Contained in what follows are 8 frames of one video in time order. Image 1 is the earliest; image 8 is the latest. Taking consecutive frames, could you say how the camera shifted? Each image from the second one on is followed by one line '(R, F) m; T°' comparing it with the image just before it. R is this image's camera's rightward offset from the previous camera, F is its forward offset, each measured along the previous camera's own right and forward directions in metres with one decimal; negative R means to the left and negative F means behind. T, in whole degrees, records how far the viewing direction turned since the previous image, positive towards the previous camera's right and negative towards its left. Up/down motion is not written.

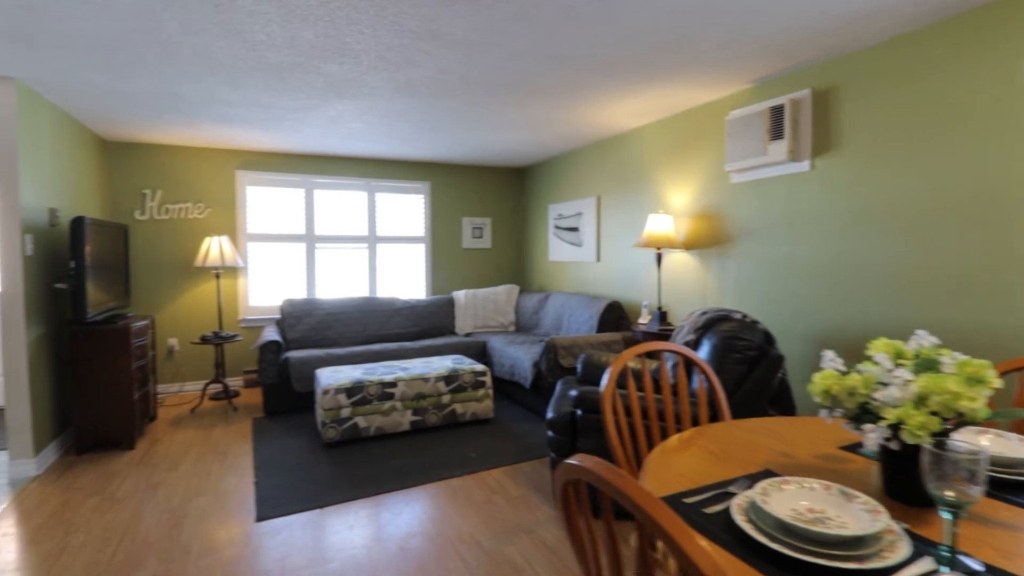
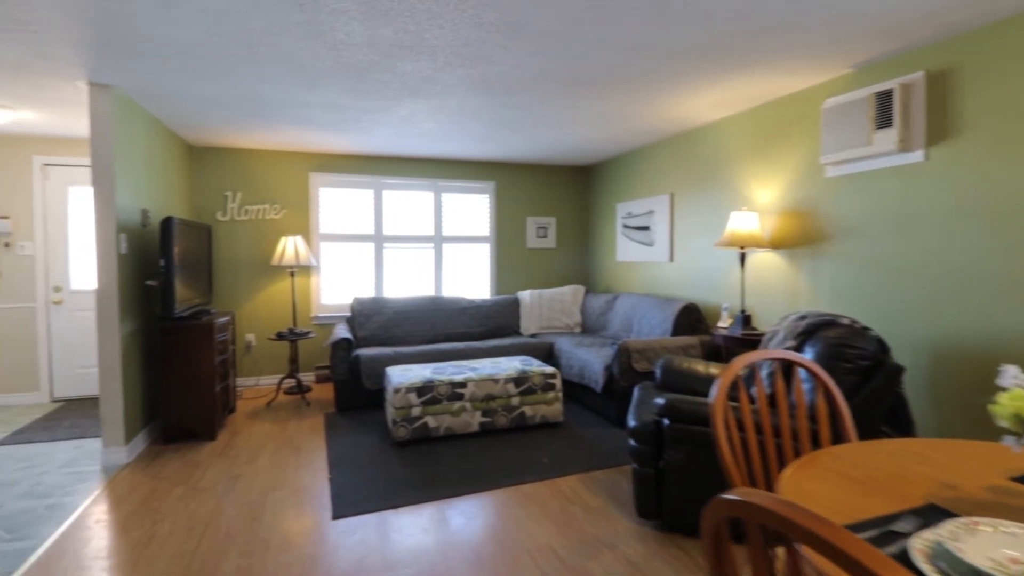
(-0.1, +0.1) m; -6°
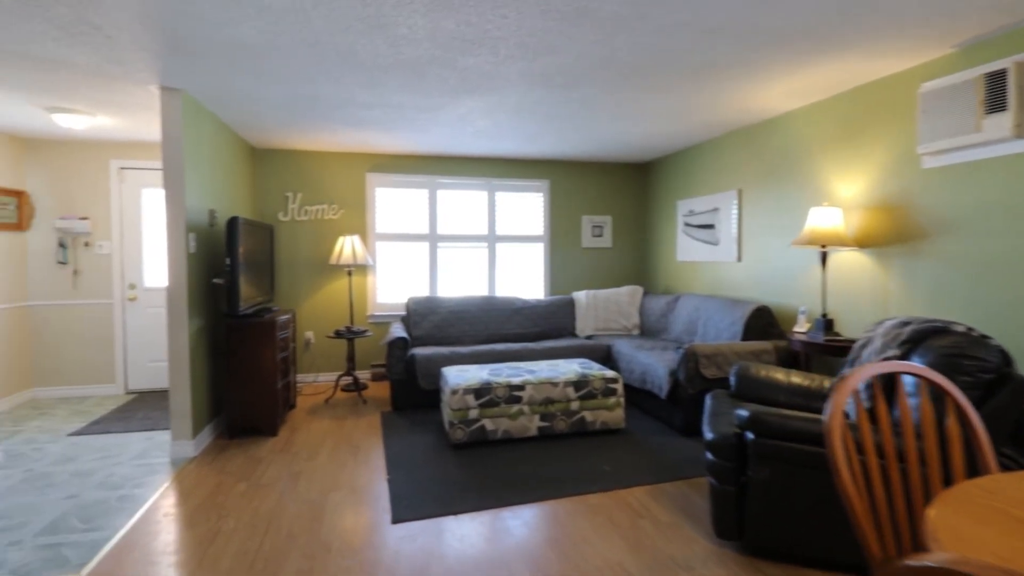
(-0.1, +0.1) m; -5°
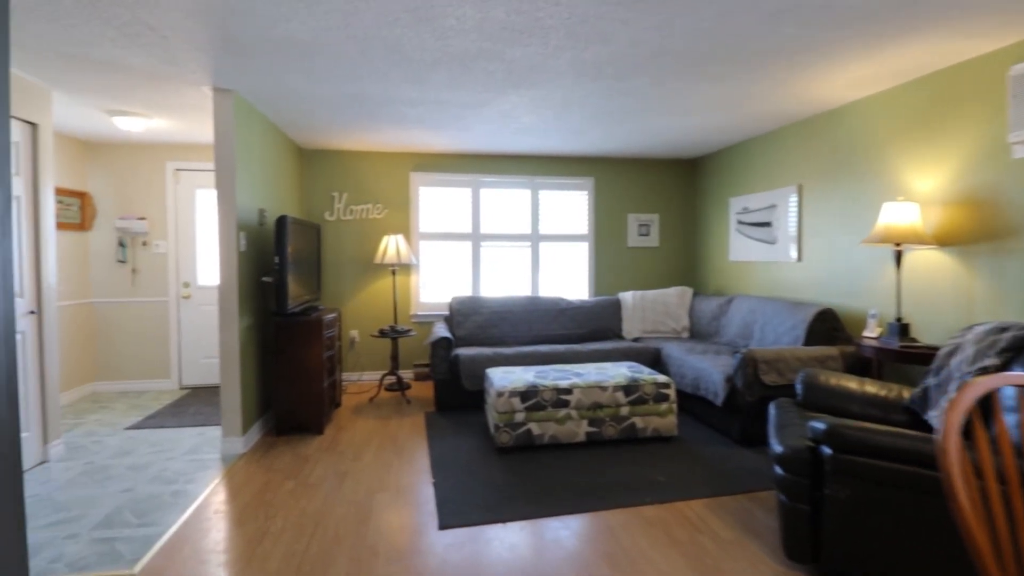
(-0.1, +0.1) m; -4°
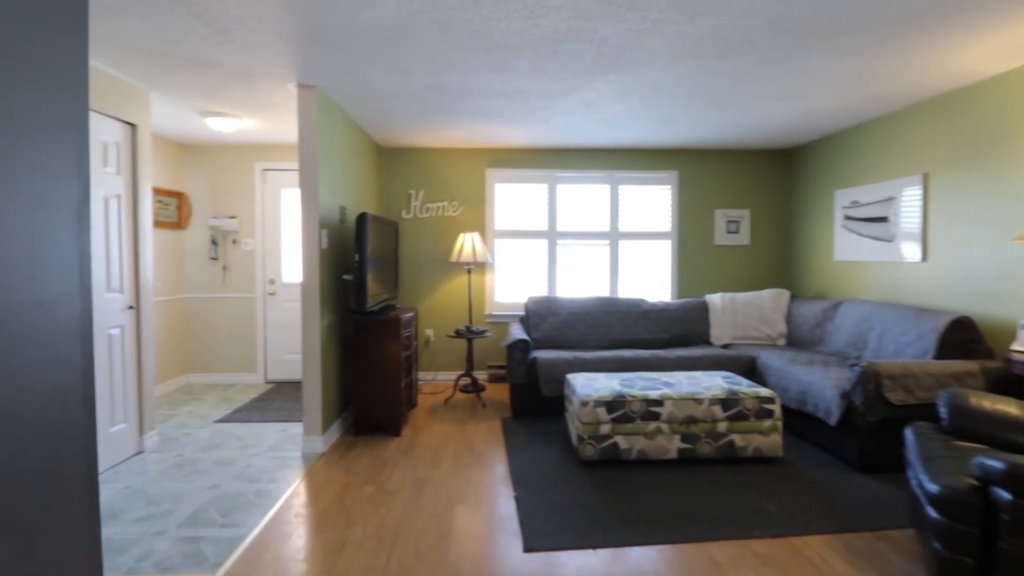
(-0.1, +0.2) m; -7°
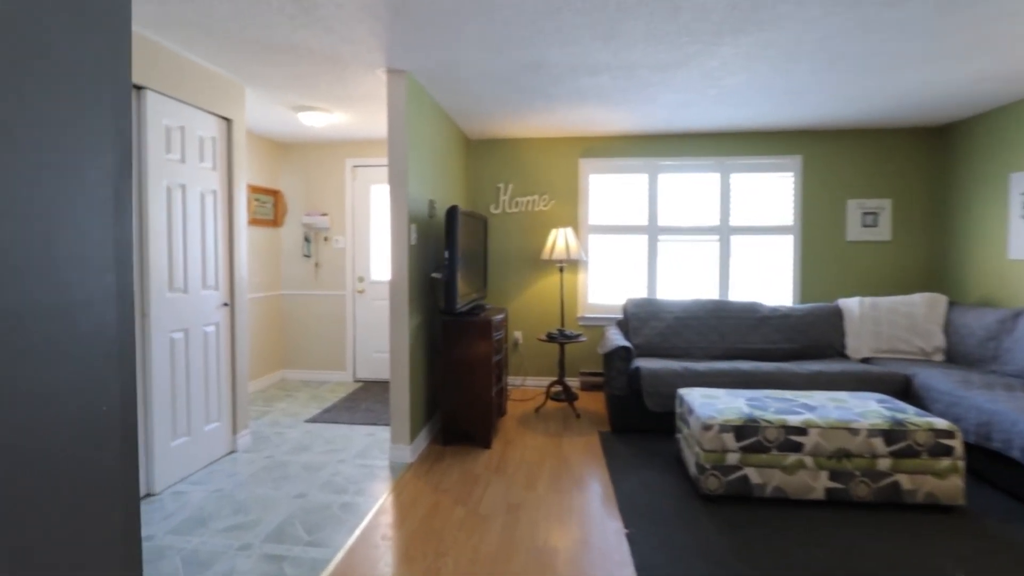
(-0.1, +0.3) m; -9°
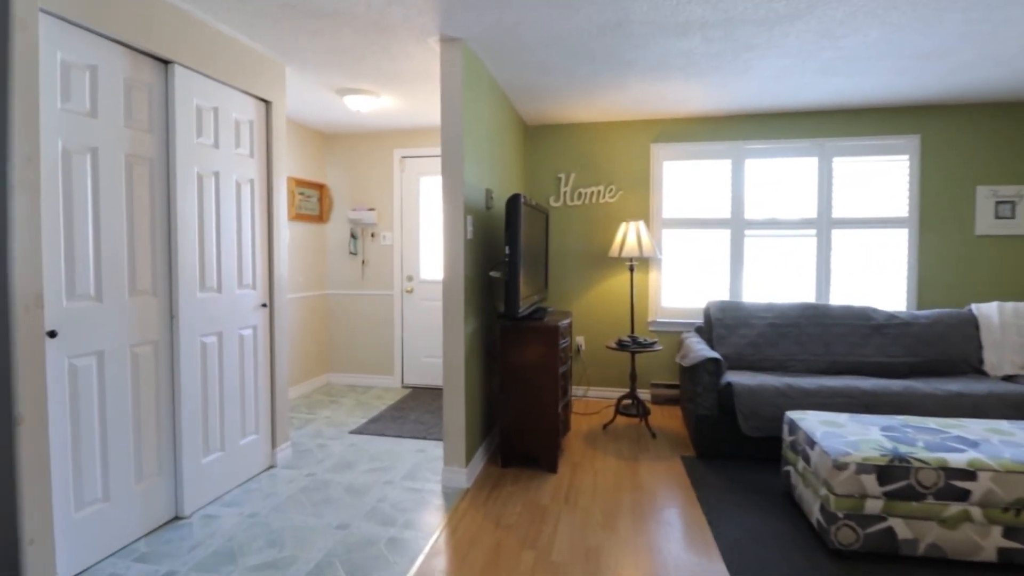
(-0.1, +0.4) m; -5°
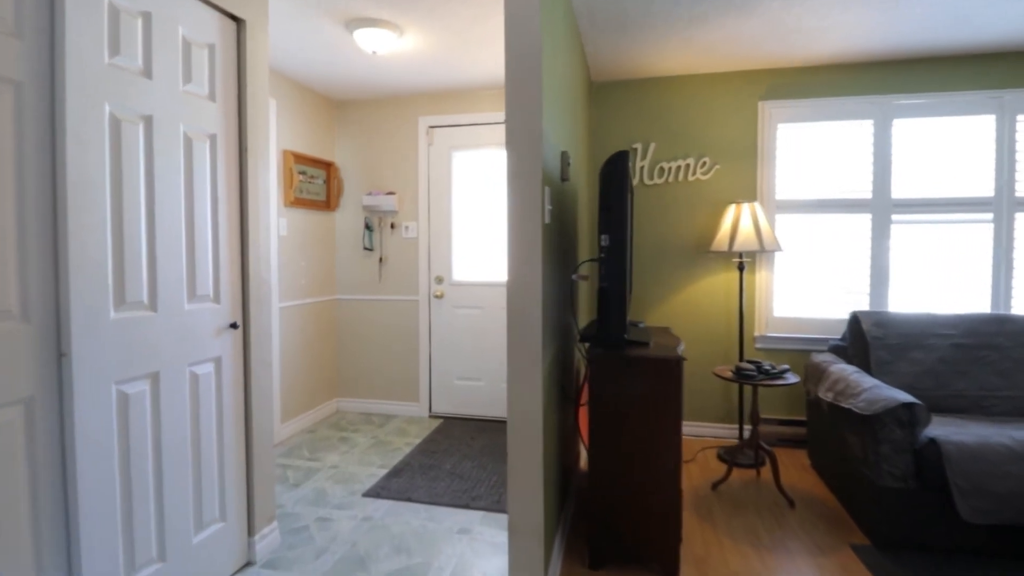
(-0.3, +1.0) m; -2°
